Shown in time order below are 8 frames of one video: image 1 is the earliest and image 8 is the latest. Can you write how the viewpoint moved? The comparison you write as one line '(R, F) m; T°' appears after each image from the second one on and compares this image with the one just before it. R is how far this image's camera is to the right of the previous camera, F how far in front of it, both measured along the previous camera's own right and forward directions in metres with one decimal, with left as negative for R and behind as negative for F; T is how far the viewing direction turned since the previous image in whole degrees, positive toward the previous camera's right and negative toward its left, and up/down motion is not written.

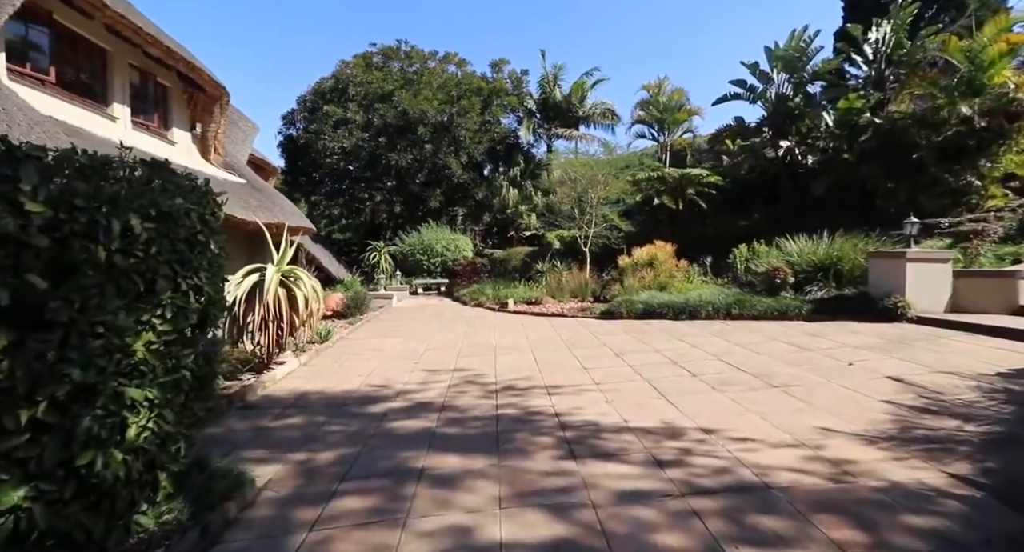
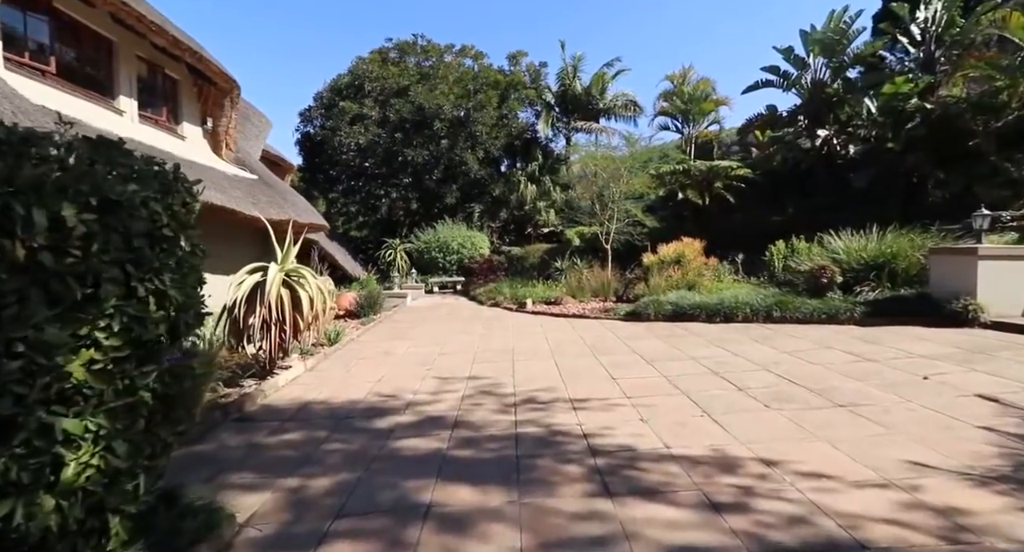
(0.0, +0.6) m; -2°
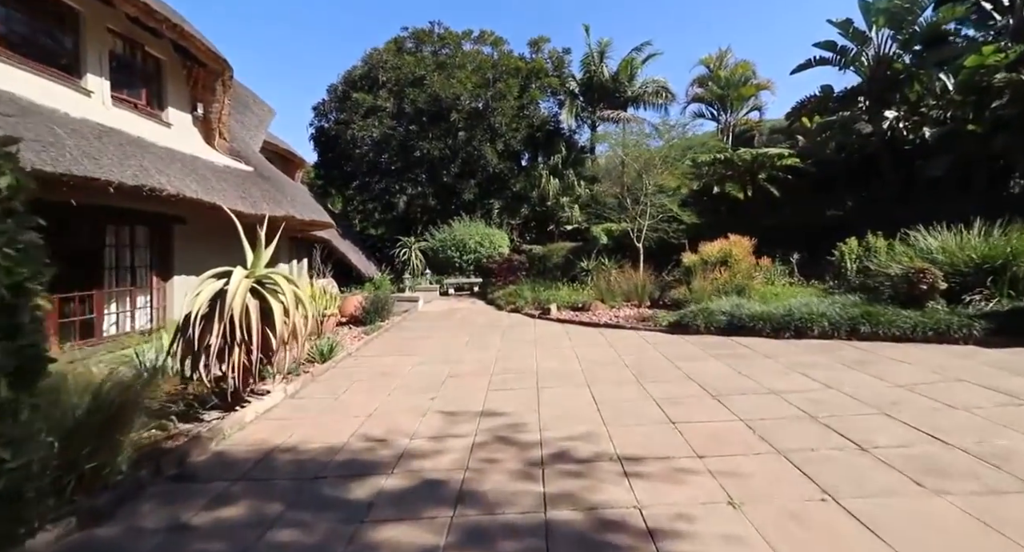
(0.0, +1.3) m; -2°
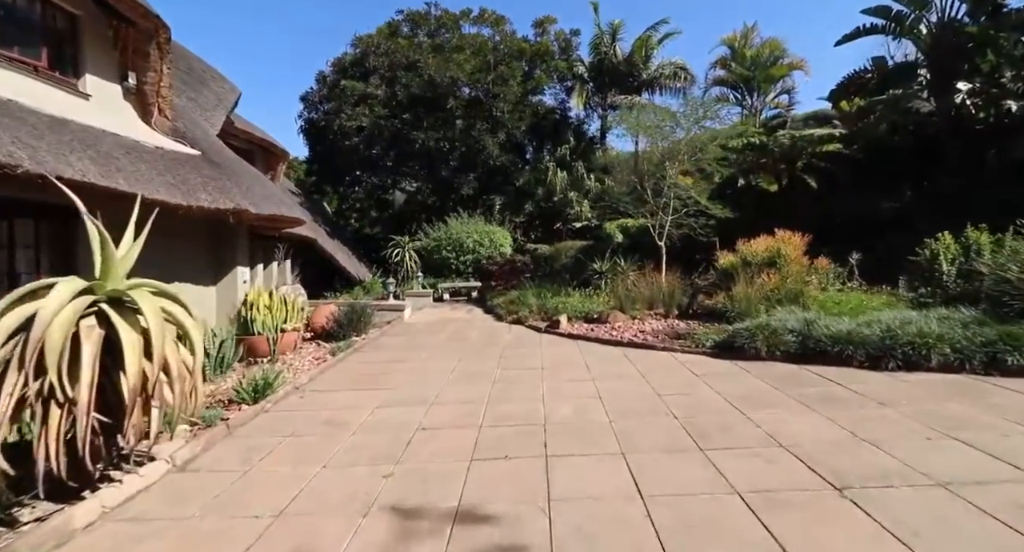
(+0.1, +1.8) m; -1°
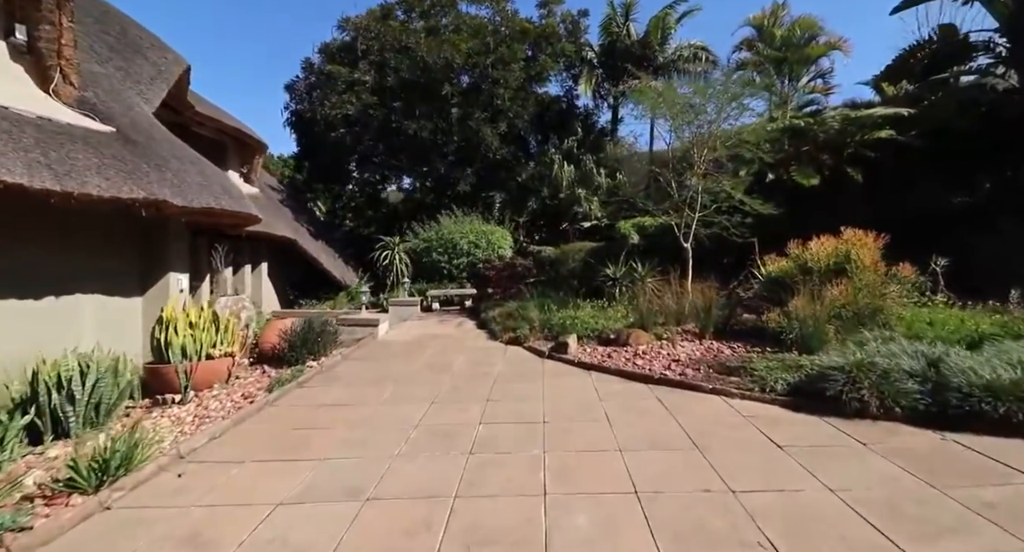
(+0.1, +1.8) m; -1°
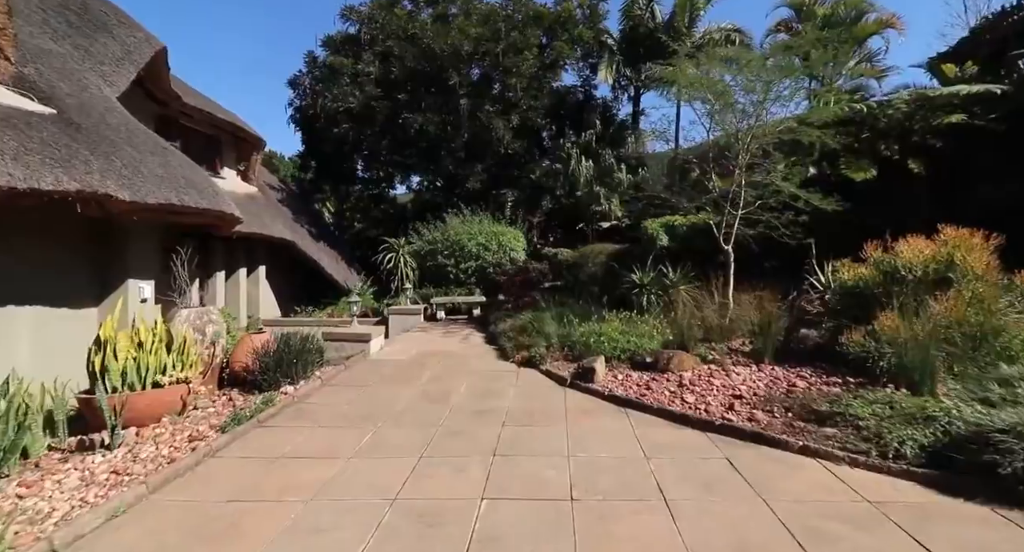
(0.0, +1.2) m; -1°
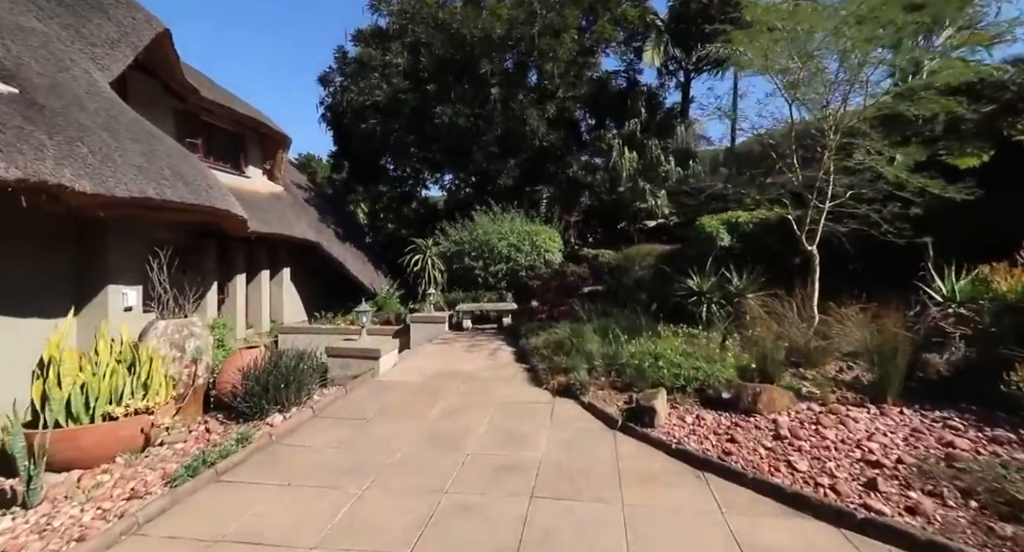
(0.0, +1.2) m; -4°
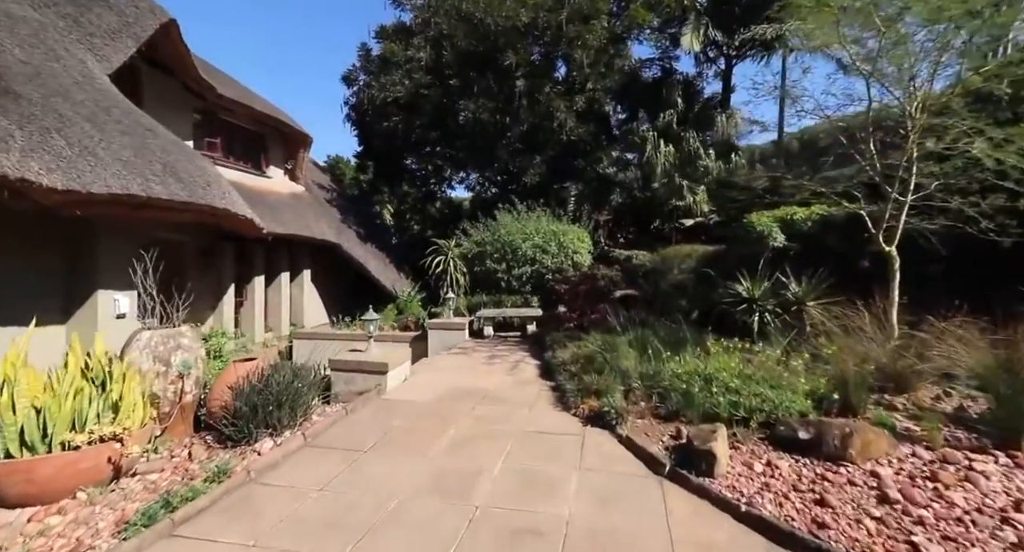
(0.0, +0.8) m; -3°
